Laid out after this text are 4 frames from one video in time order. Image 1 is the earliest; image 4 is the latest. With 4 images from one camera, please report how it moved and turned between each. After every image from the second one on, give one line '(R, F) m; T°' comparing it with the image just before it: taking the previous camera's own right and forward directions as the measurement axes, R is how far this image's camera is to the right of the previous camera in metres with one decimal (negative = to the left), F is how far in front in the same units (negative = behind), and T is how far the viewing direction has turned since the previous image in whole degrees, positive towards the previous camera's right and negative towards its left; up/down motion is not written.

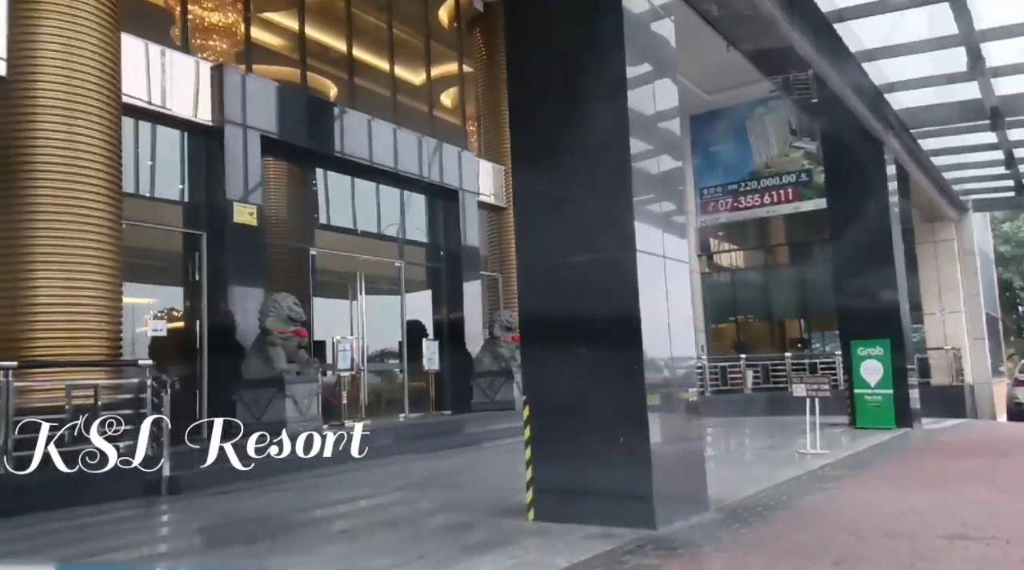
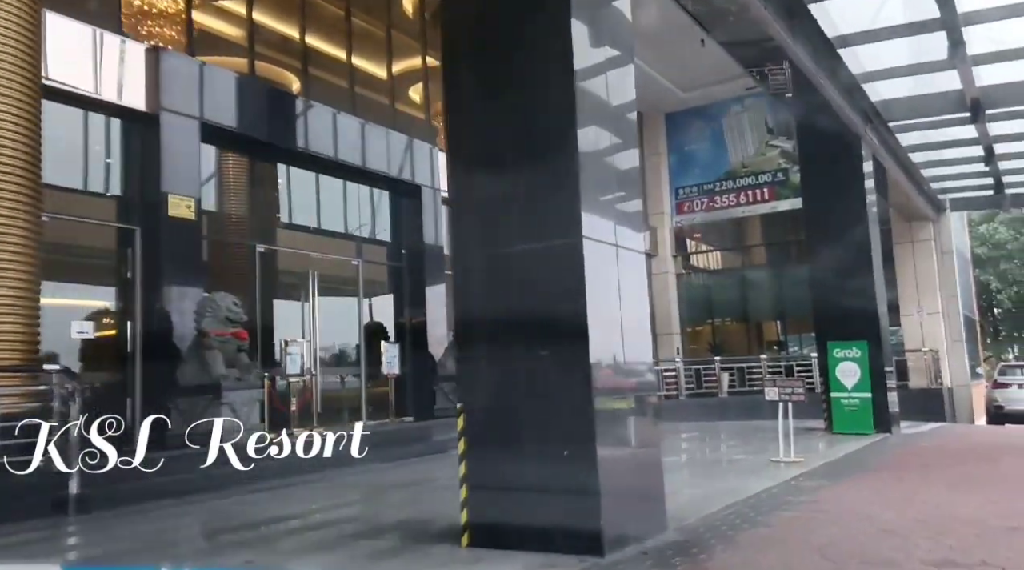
(+0.3, +0.6) m; +1°
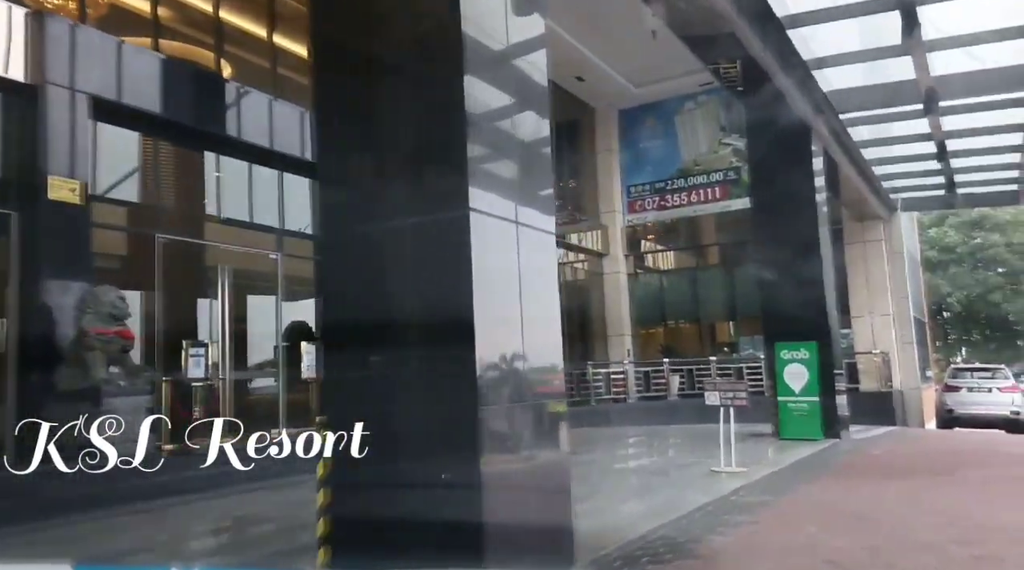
(+0.4, +0.8) m; +3°
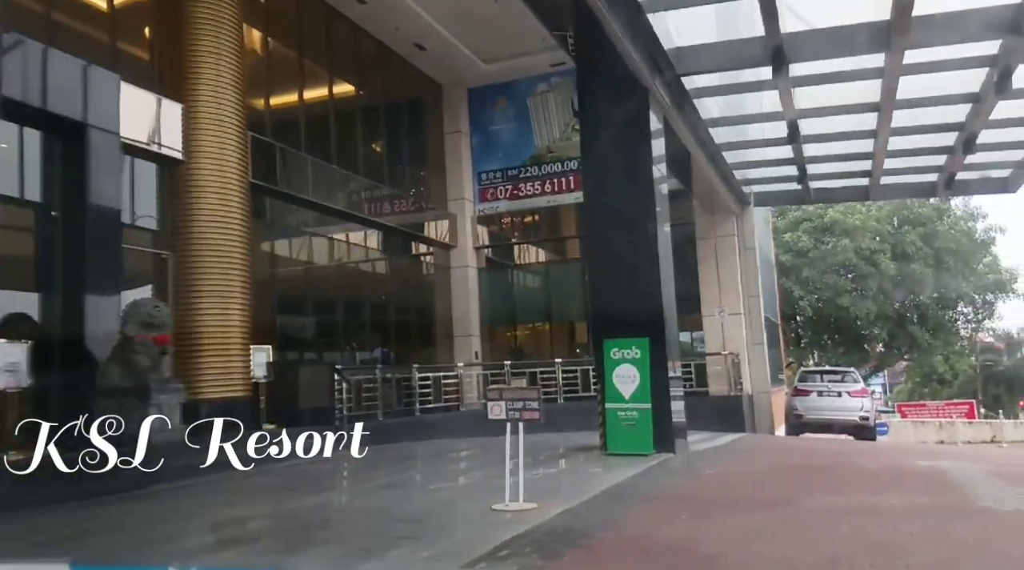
(+1.1, +2.0) m; +8°
